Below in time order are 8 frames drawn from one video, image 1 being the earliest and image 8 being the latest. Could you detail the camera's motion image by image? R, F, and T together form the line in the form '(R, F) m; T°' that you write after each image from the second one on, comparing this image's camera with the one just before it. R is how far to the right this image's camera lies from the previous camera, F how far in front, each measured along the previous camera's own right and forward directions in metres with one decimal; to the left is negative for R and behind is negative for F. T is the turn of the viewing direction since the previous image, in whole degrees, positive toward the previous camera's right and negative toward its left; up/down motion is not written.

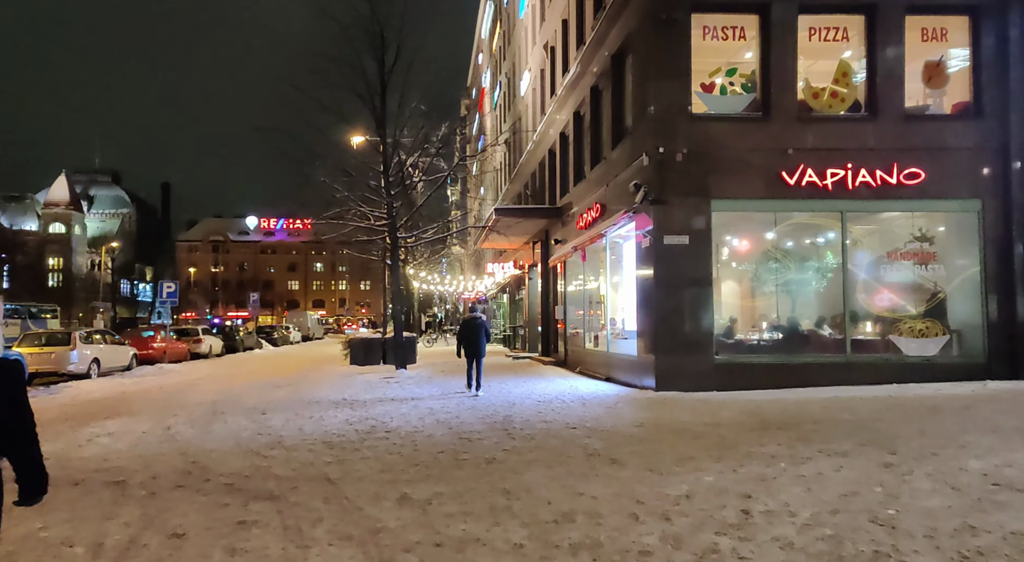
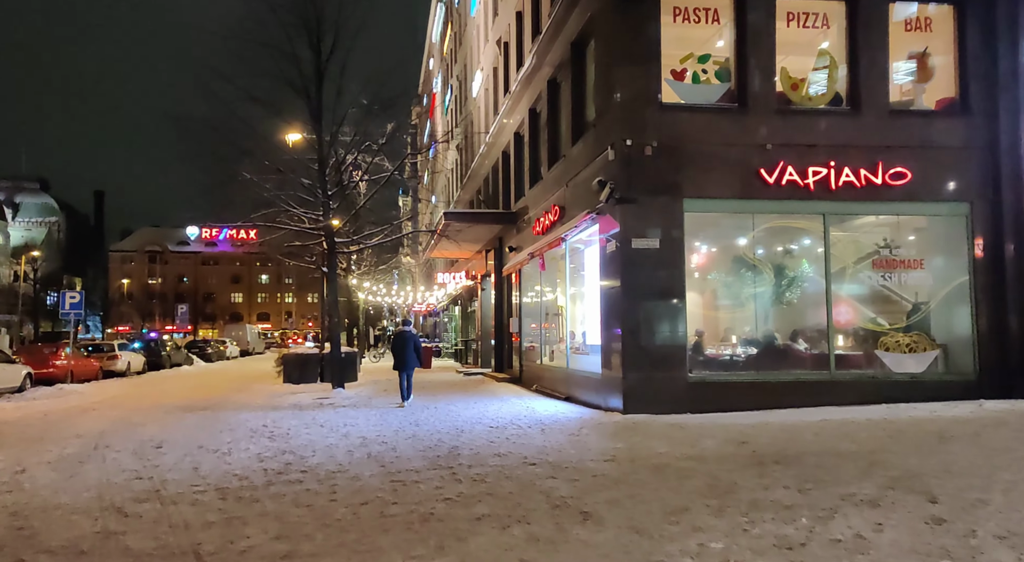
(0.0, +1.6) m; +4°
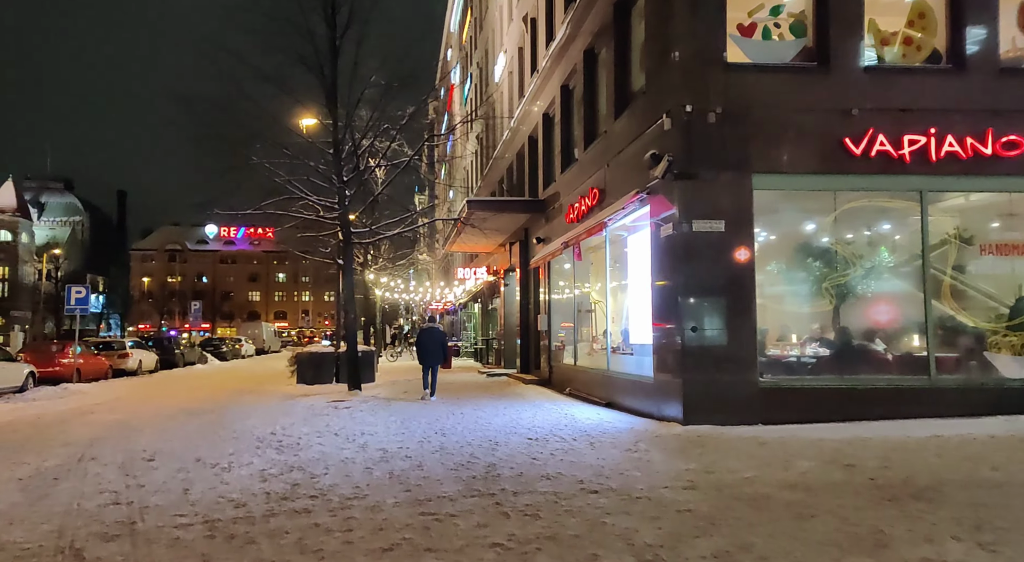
(-0.4, +1.5) m; -1°
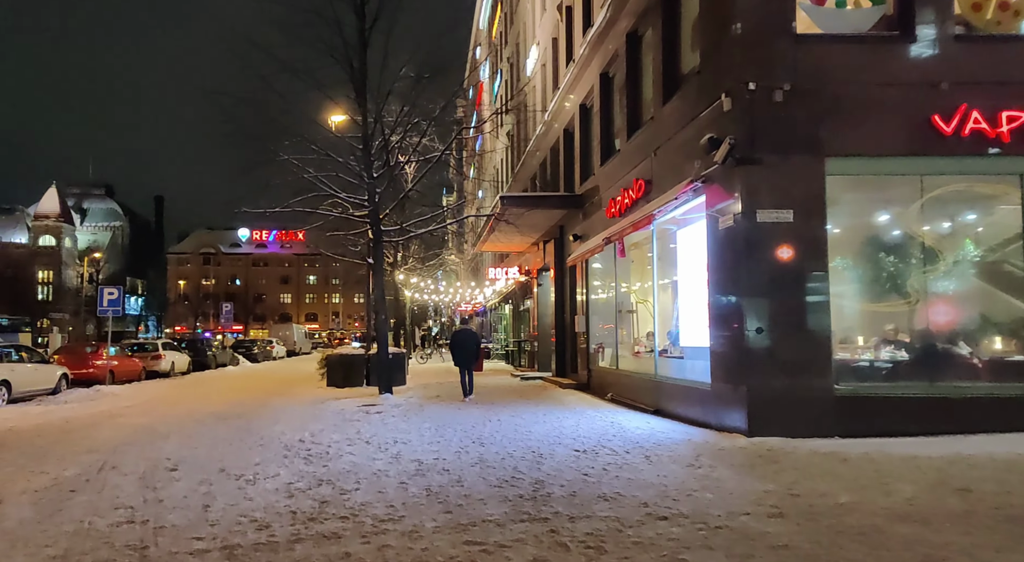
(-0.2, +0.8) m; -2°
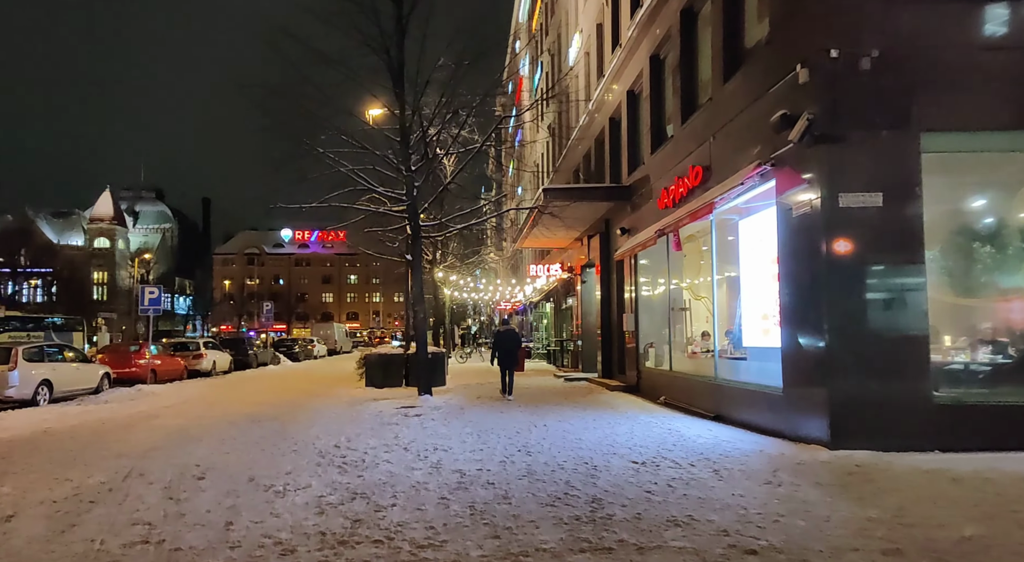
(-0.1, +0.8) m; -3°
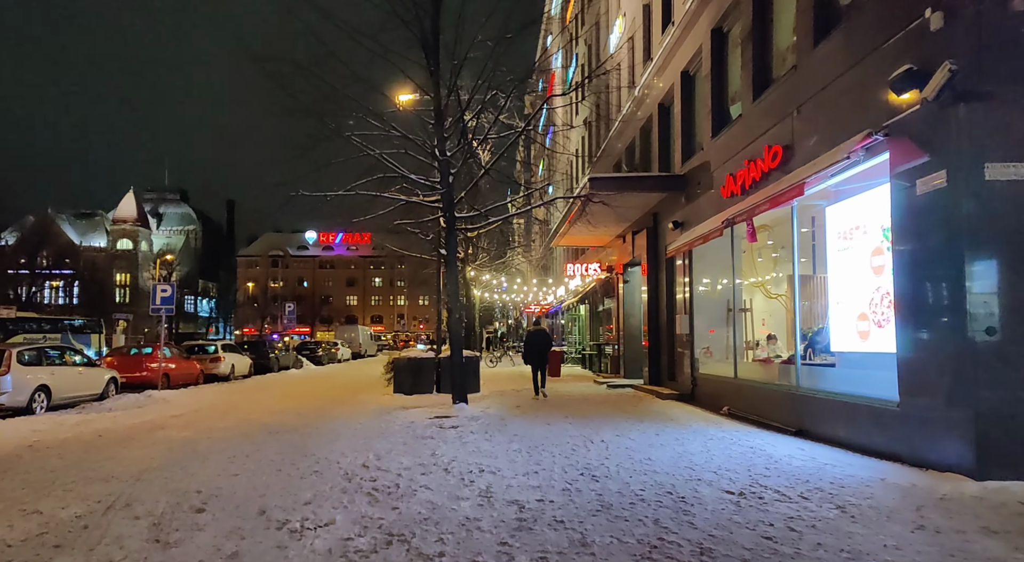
(-0.4, +1.4) m; -2°
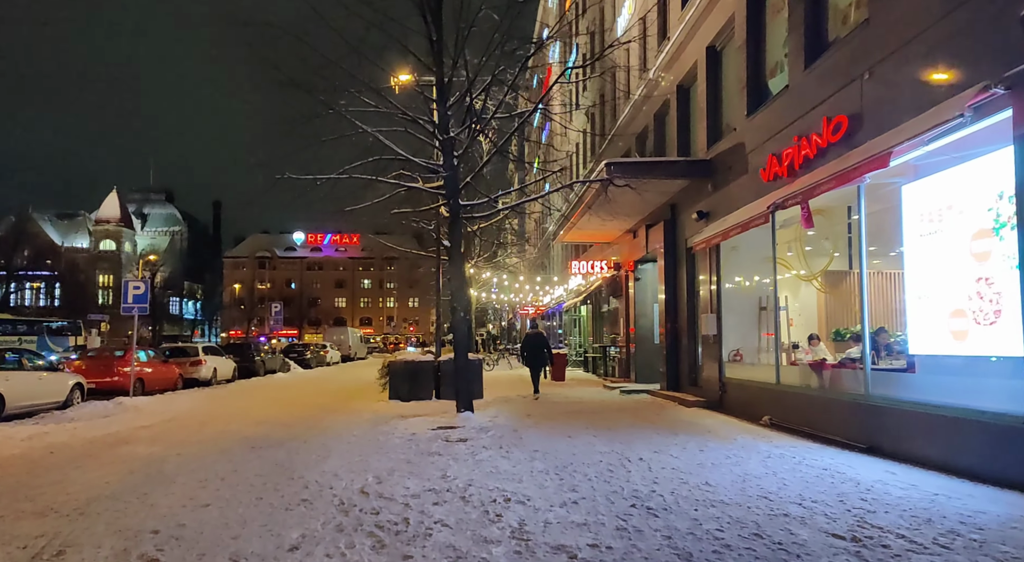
(-0.4, +1.5) m; +1°
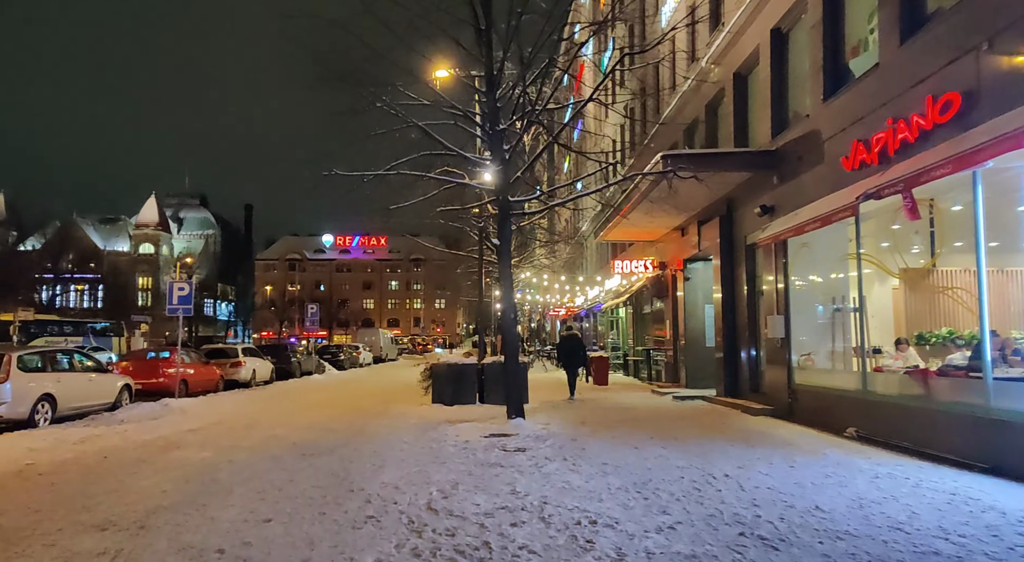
(-0.5, +0.8) m; -2°
